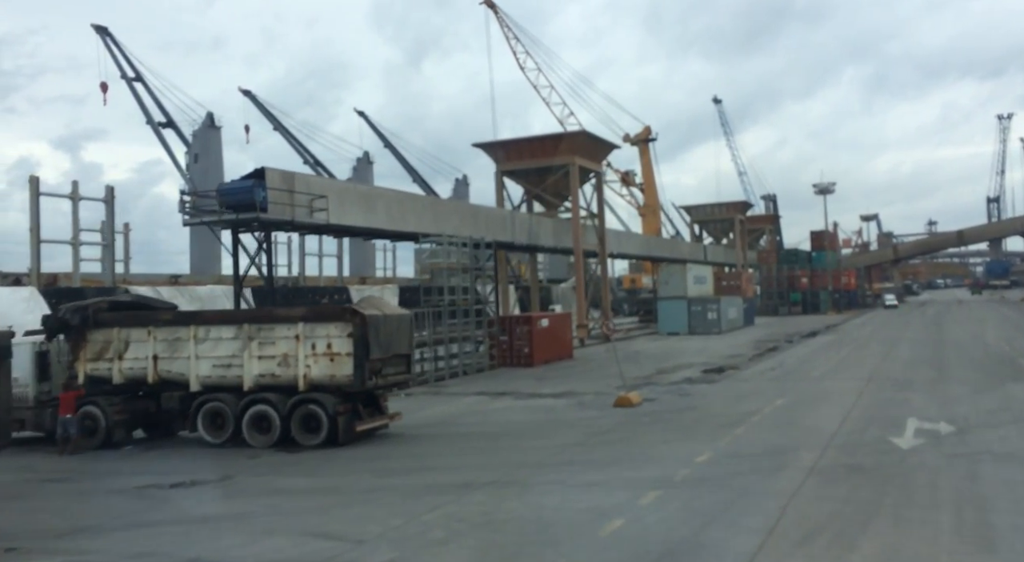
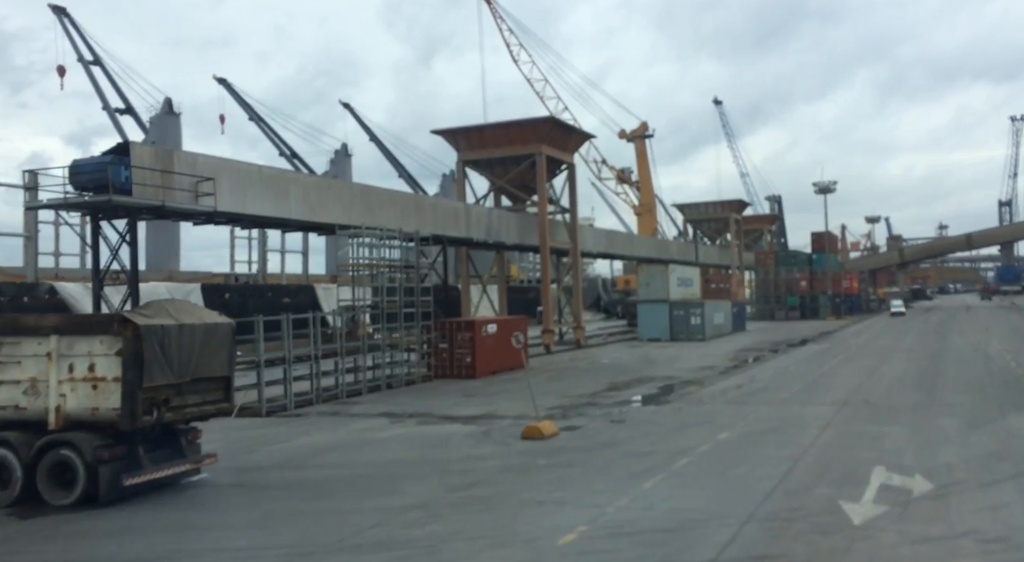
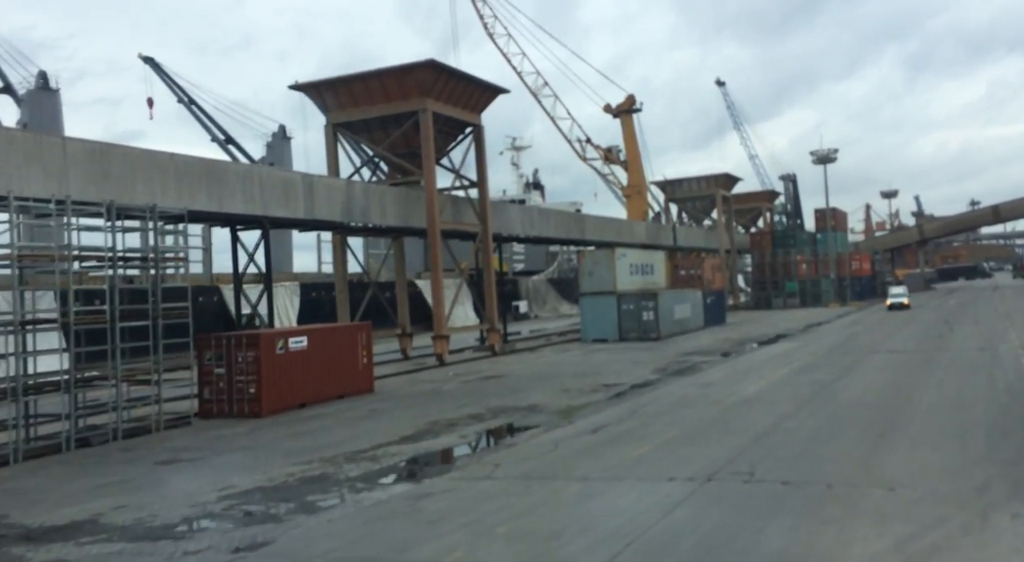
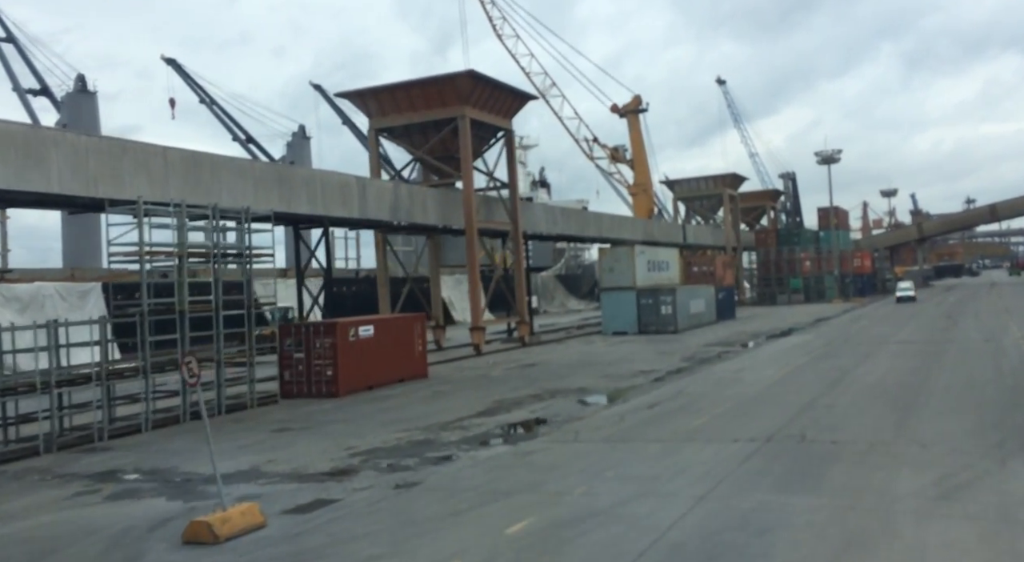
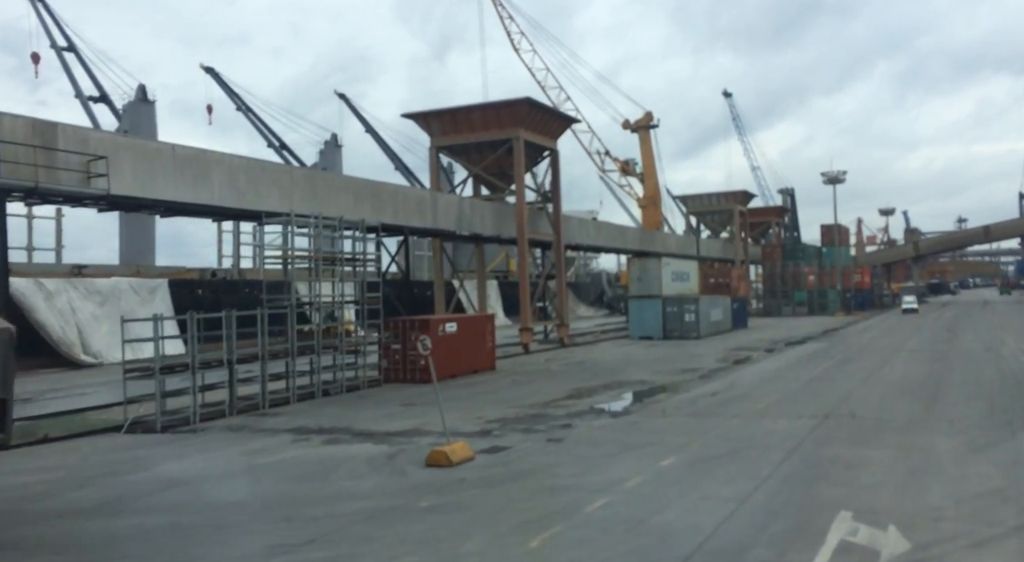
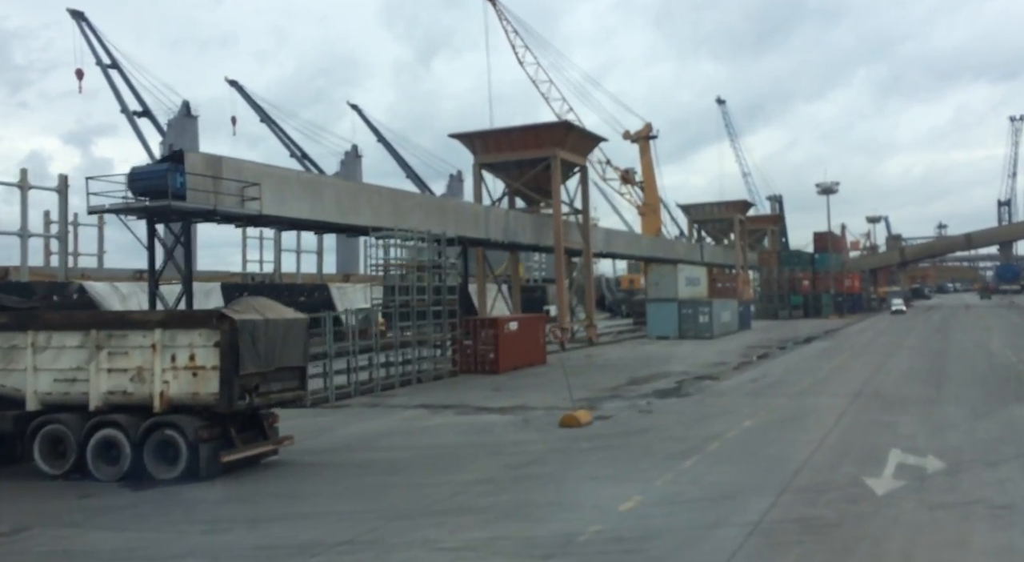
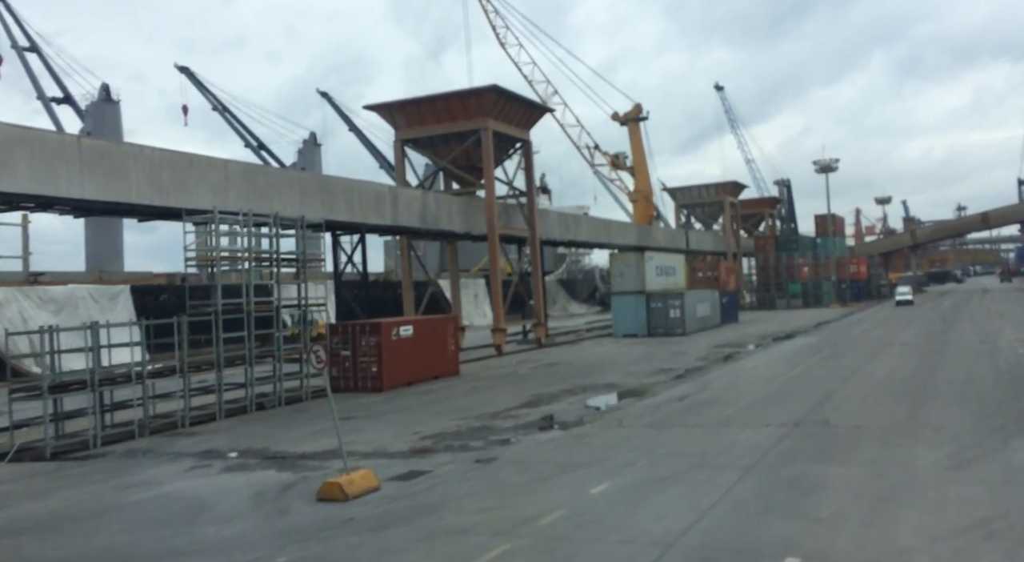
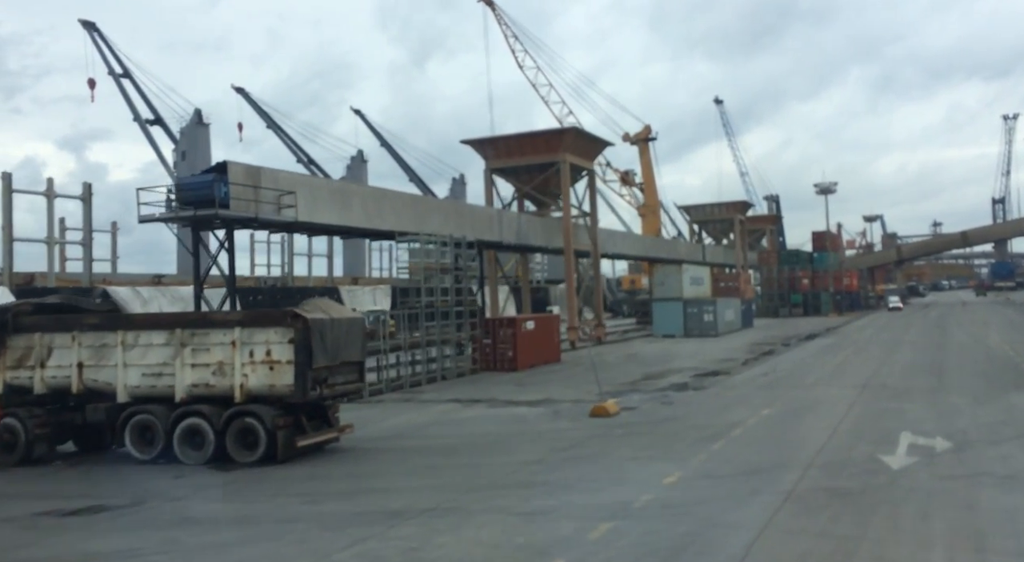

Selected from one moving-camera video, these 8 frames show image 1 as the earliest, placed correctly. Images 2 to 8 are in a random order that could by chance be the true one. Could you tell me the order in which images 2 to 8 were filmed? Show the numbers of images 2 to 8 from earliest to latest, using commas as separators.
8, 6, 2, 5, 7, 4, 3
